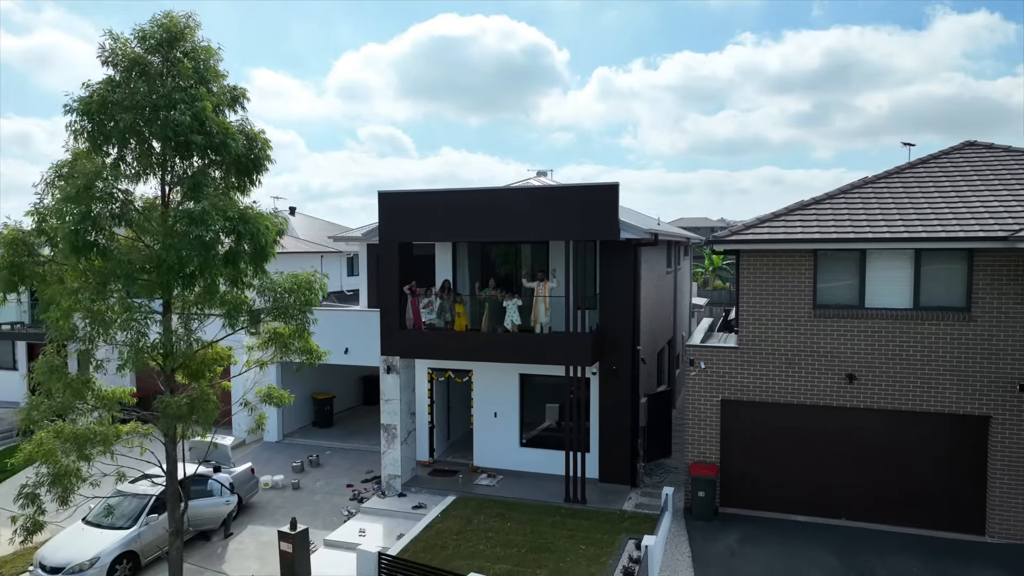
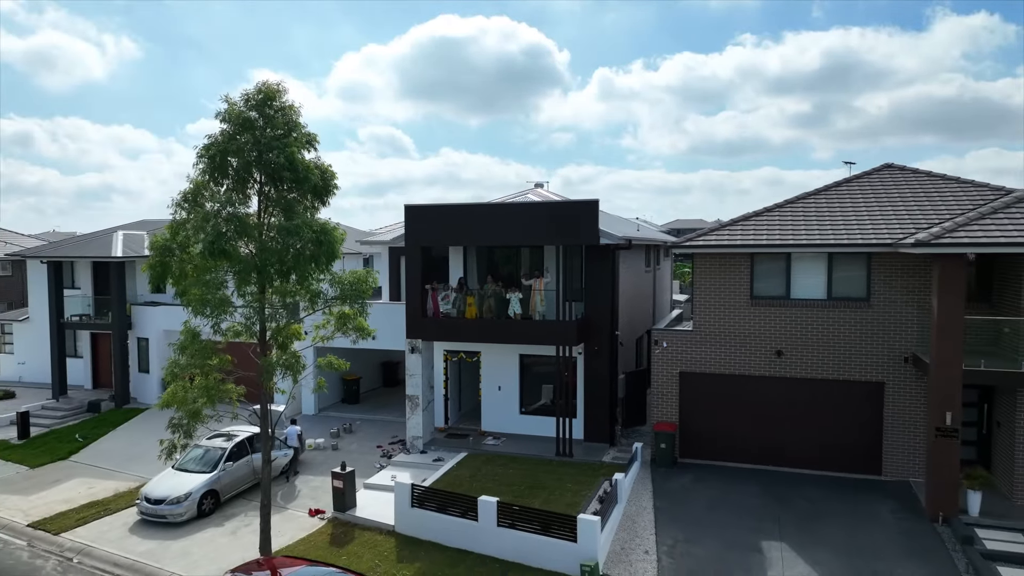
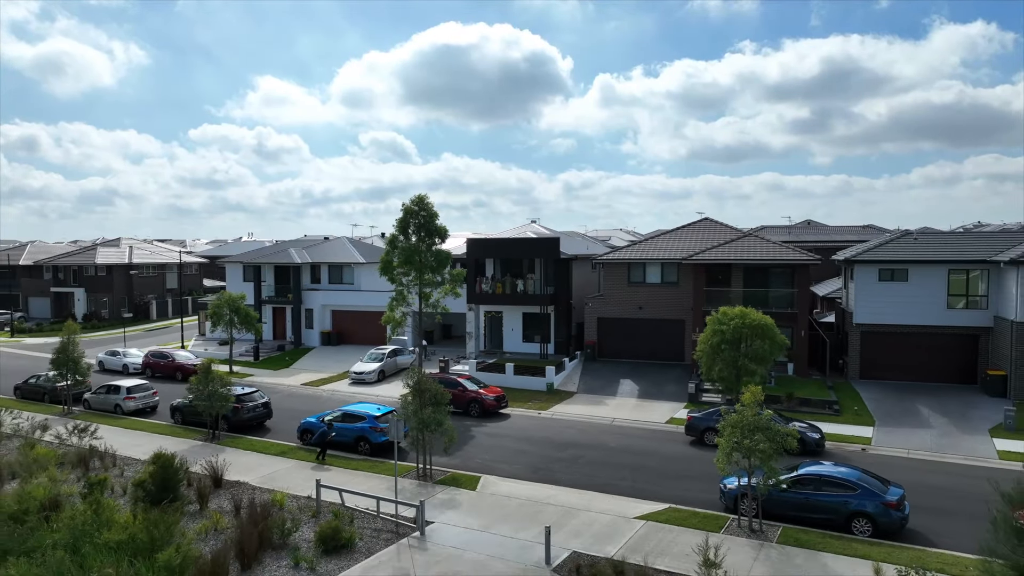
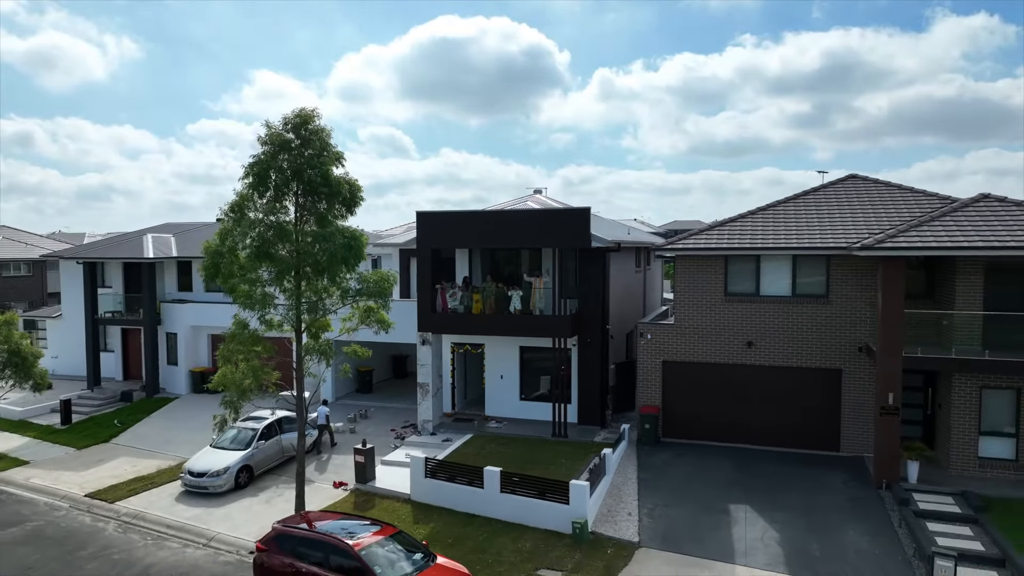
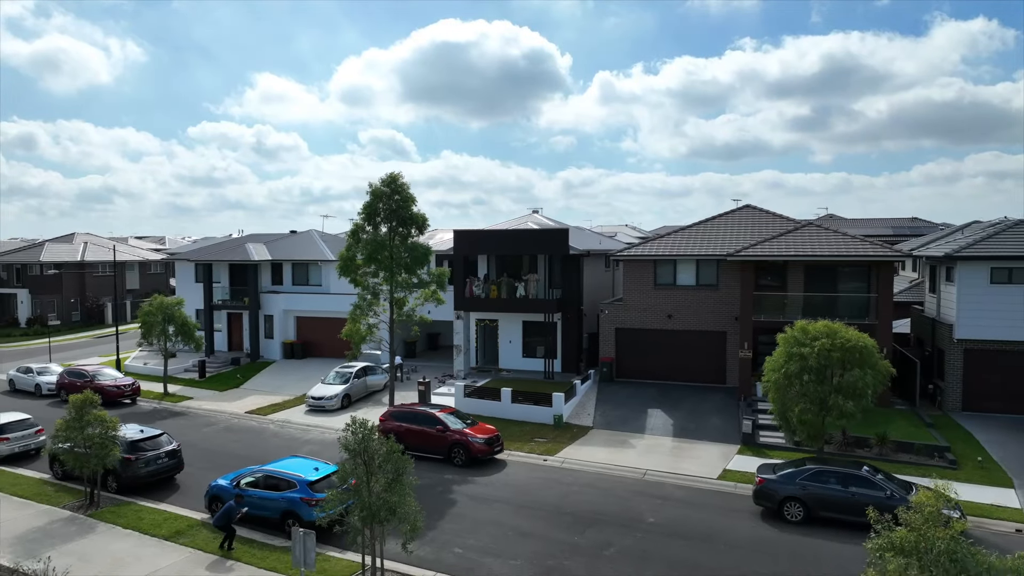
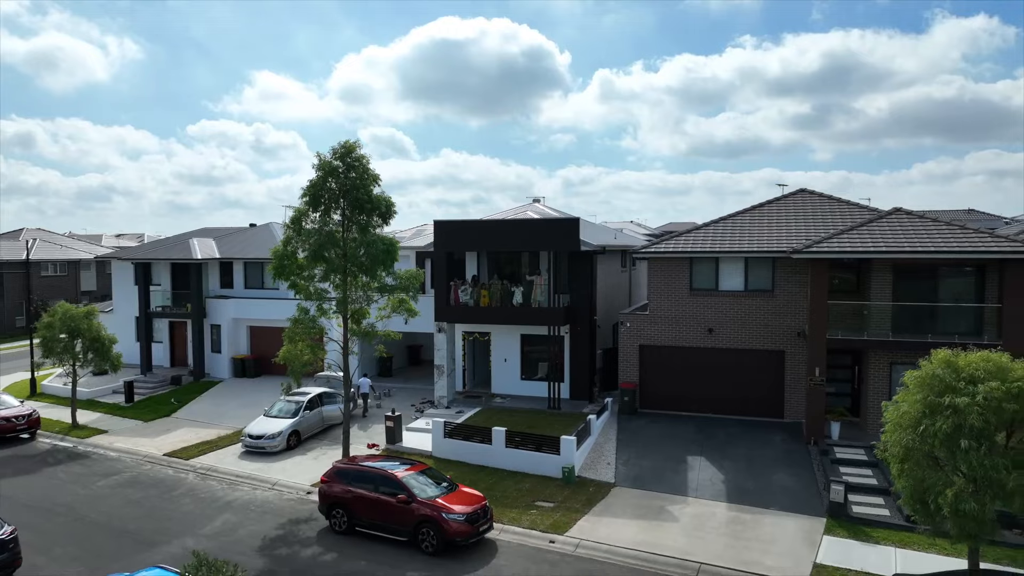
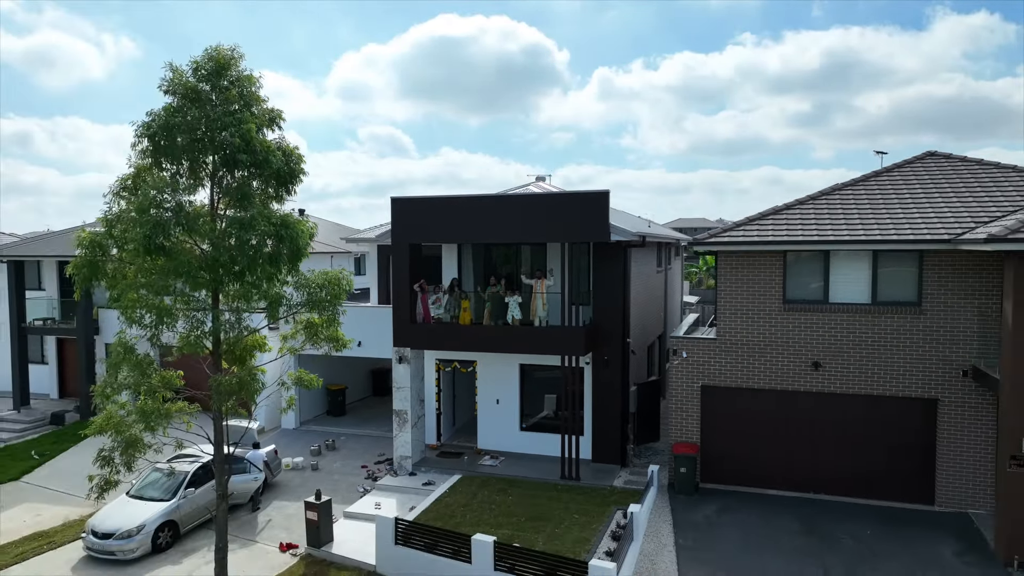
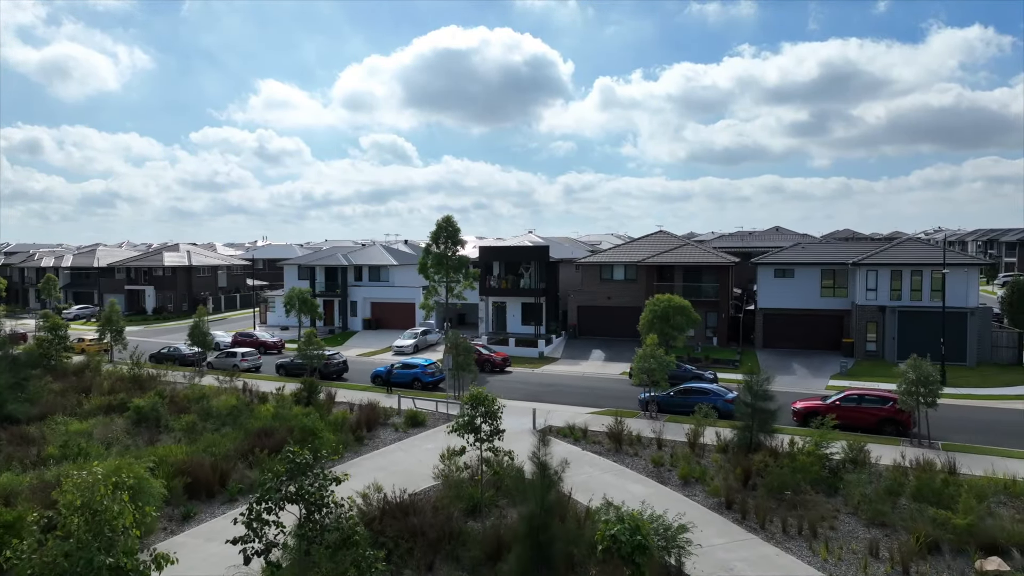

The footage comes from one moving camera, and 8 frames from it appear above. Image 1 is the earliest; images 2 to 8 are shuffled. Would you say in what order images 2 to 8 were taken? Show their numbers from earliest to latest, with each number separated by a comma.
7, 2, 4, 6, 5, 3, 8
